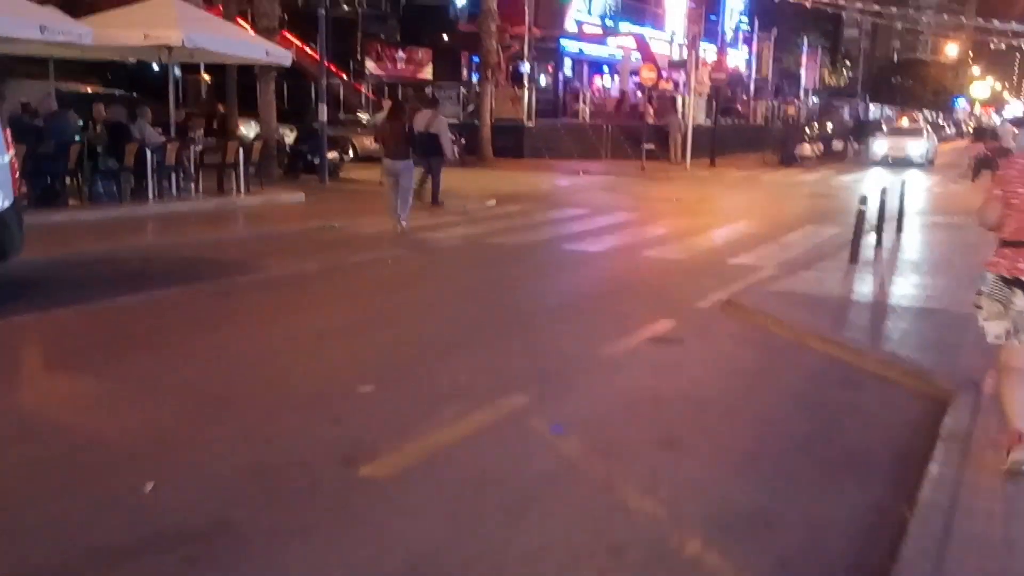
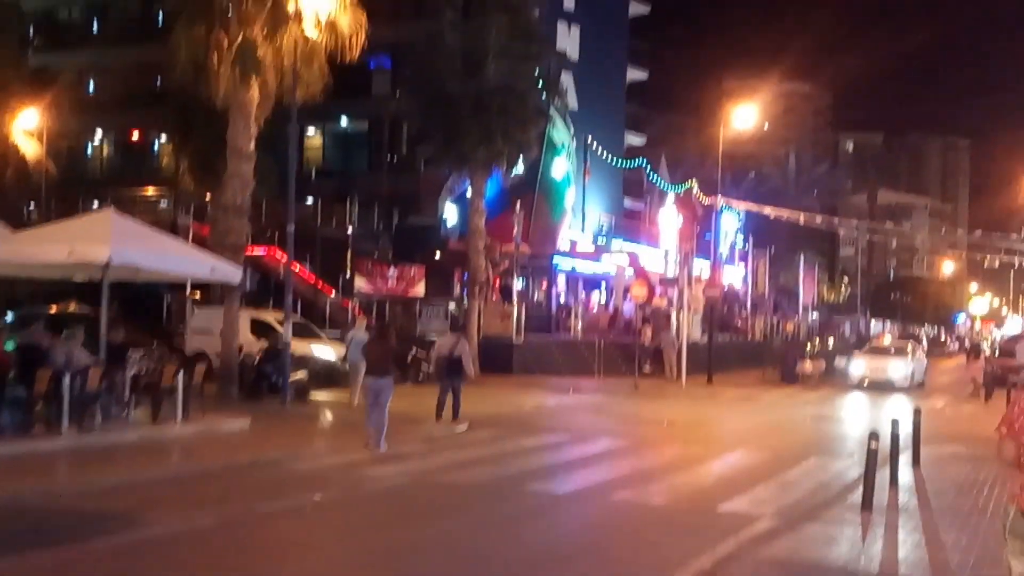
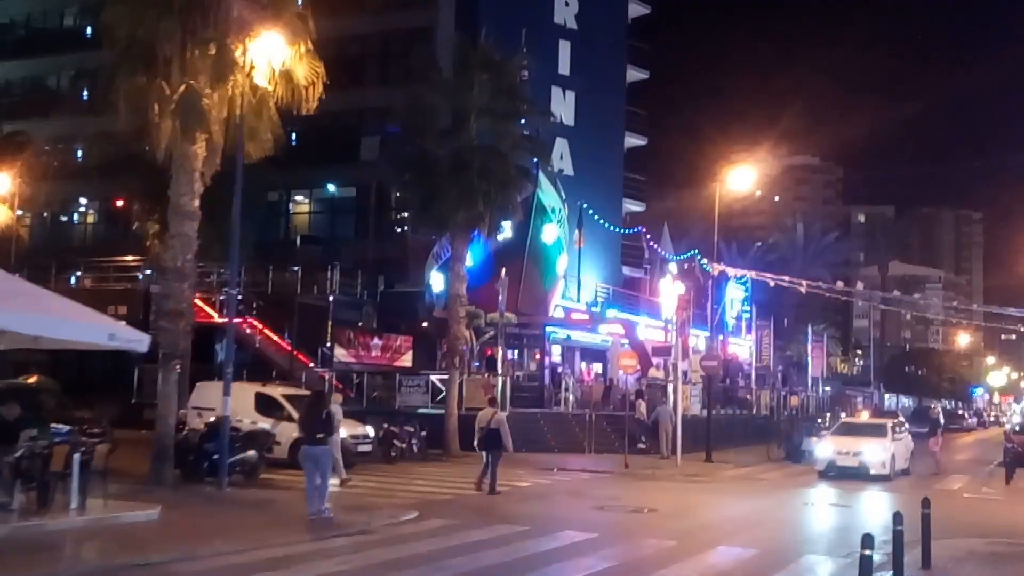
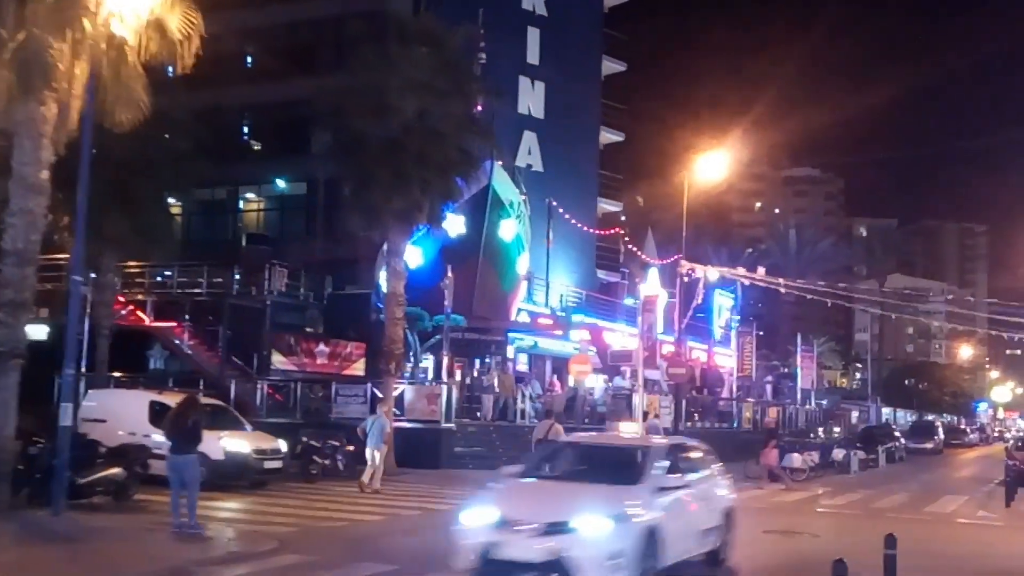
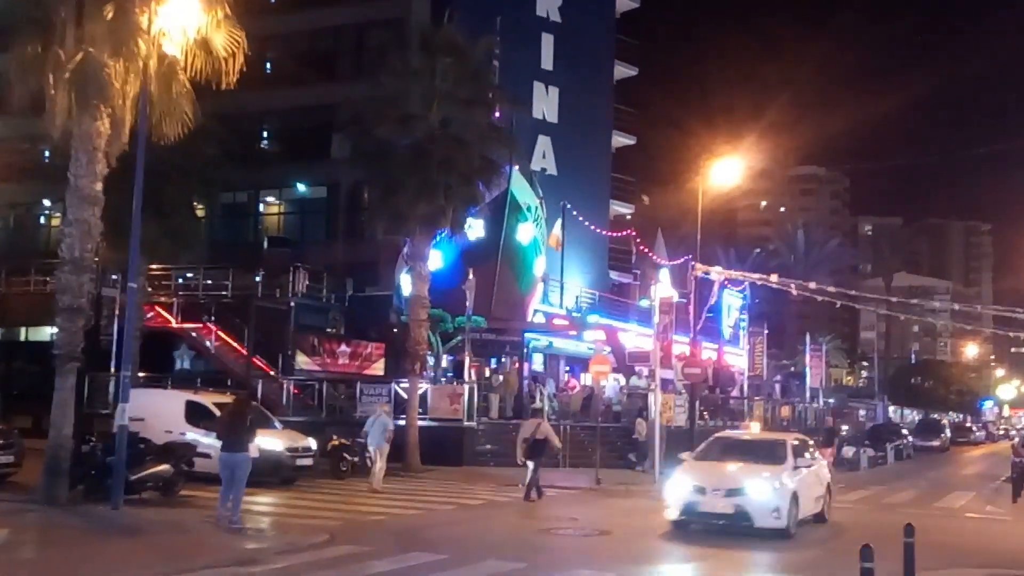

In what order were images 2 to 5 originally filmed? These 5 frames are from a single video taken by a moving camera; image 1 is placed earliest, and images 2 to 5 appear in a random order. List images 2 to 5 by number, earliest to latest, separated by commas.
2, 3, 5, 4
